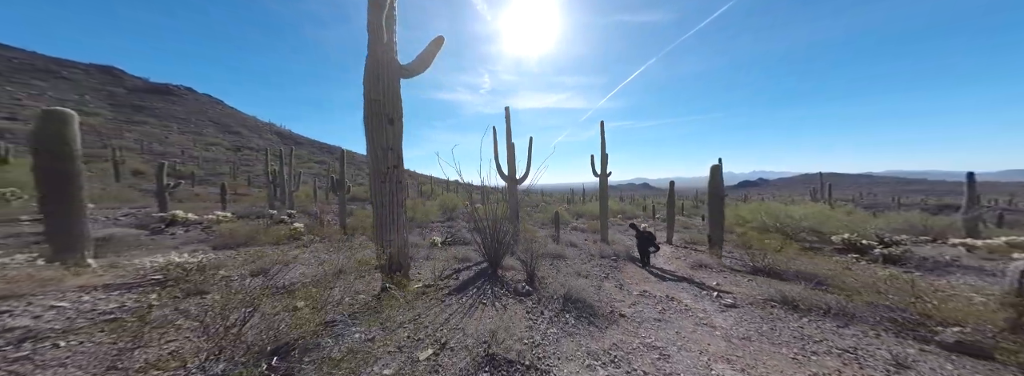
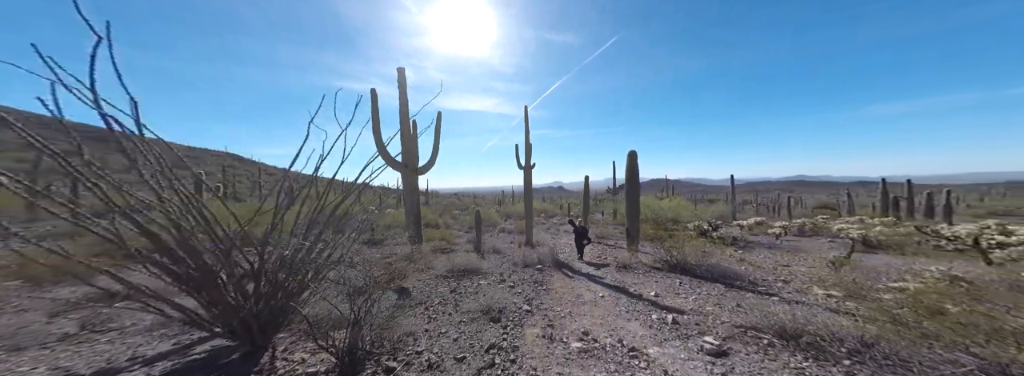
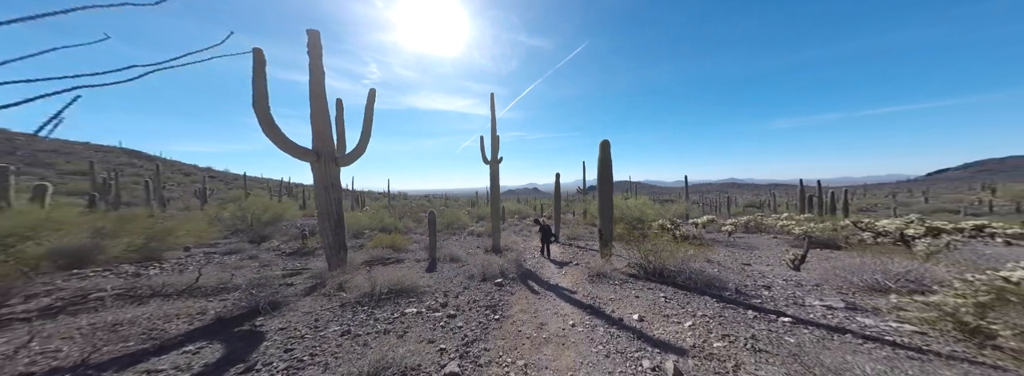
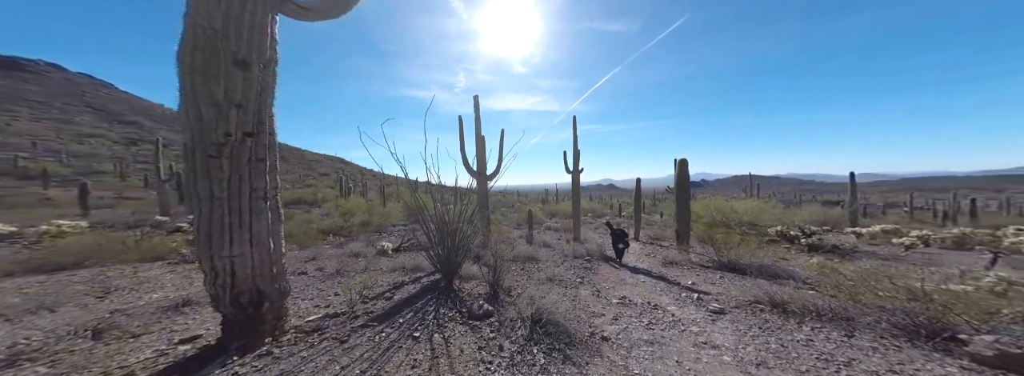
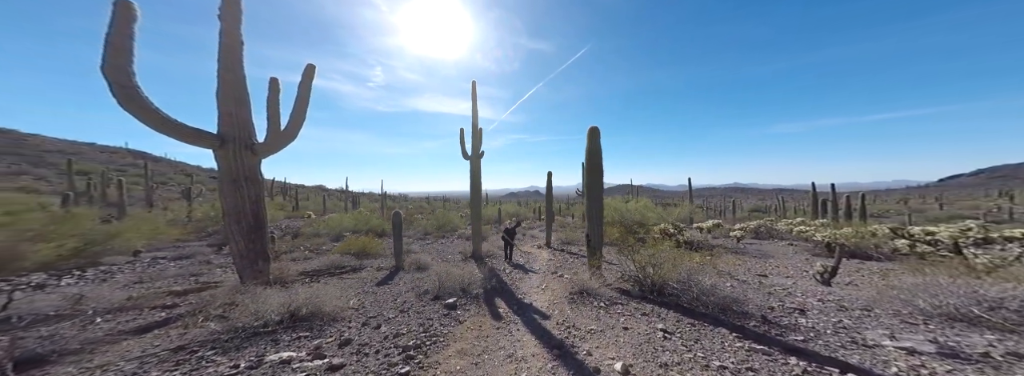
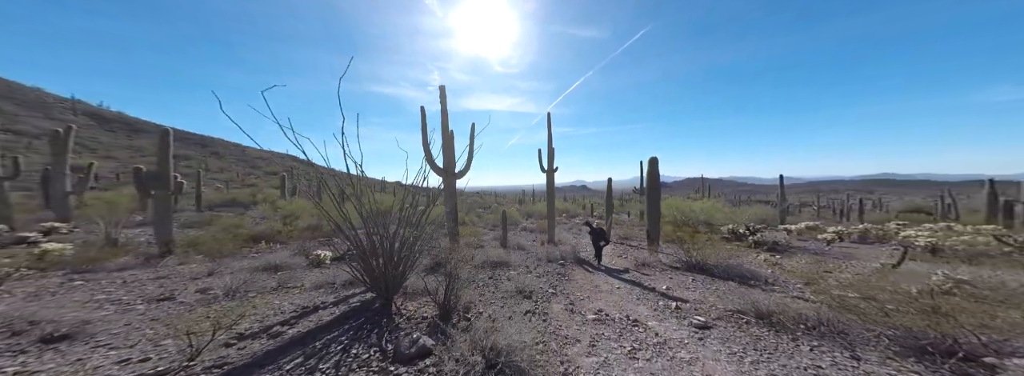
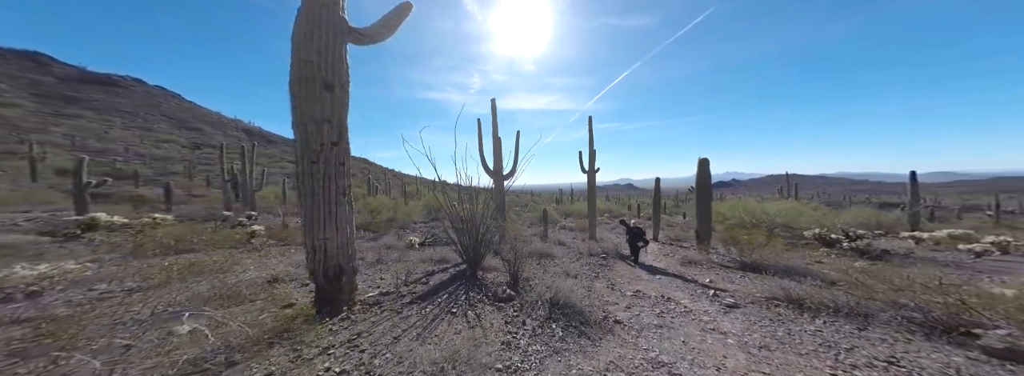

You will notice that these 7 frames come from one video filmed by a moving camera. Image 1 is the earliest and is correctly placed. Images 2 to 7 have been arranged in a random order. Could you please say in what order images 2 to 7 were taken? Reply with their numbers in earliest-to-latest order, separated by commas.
7, 4, 6, 2, 3, 5
